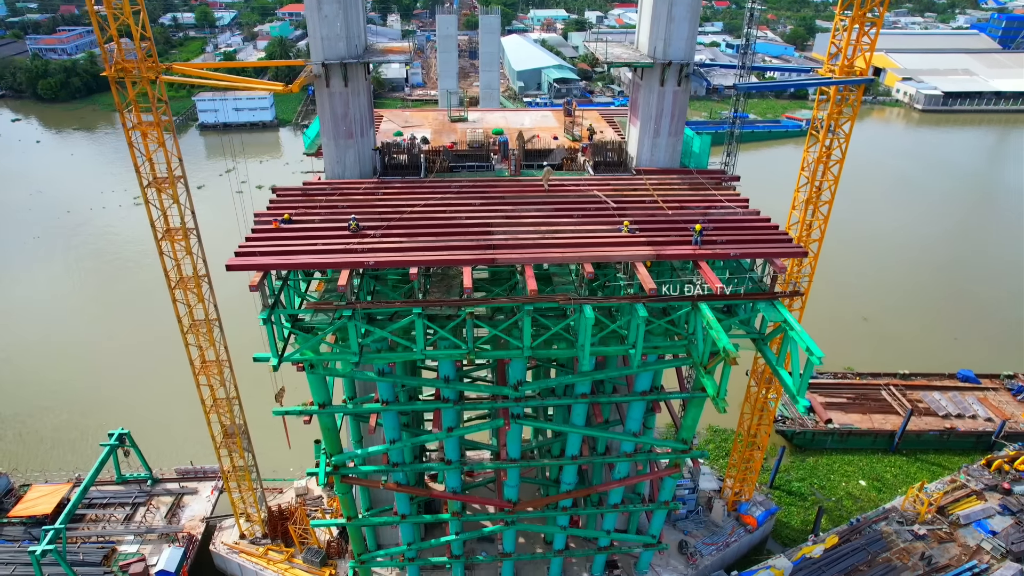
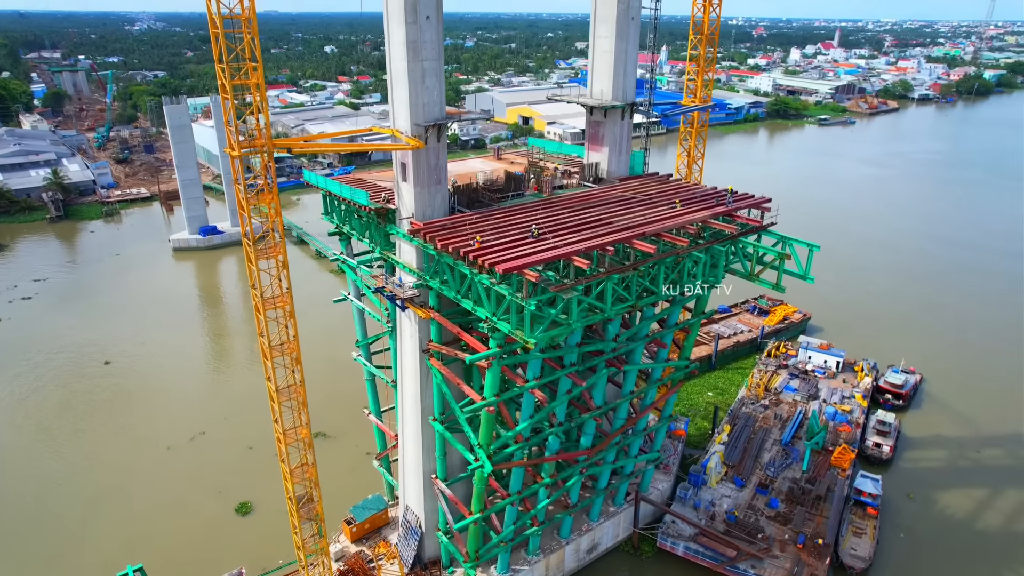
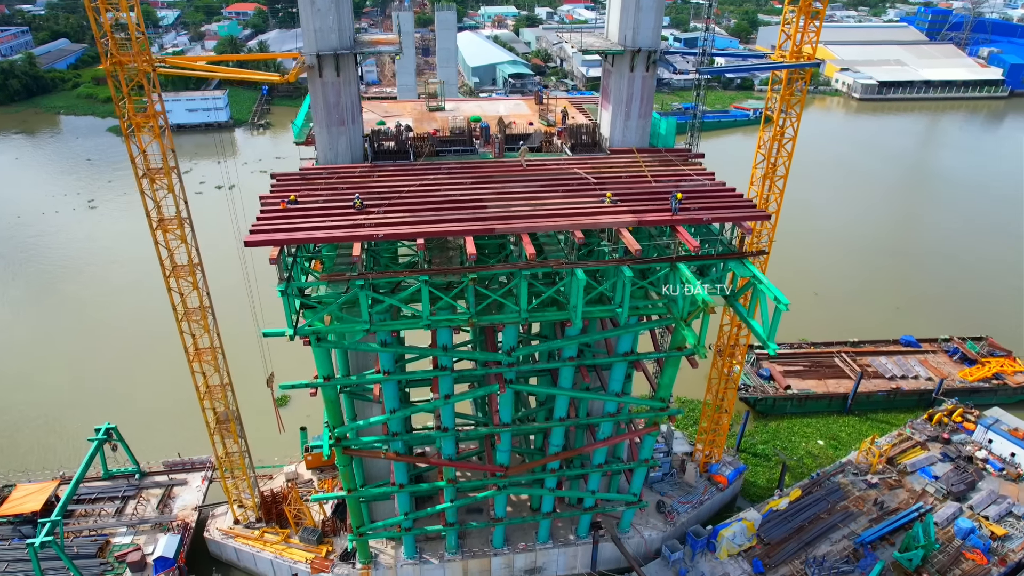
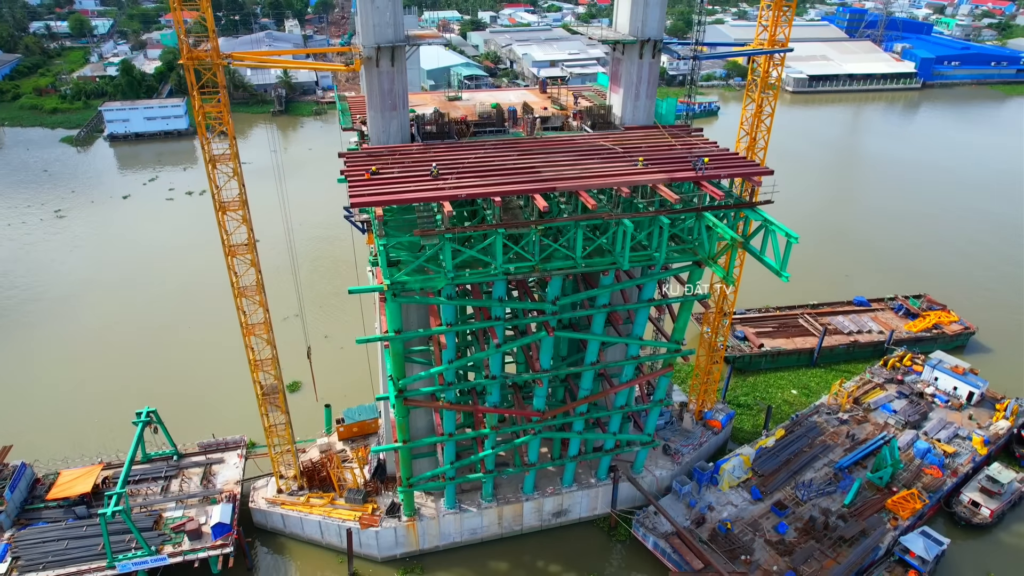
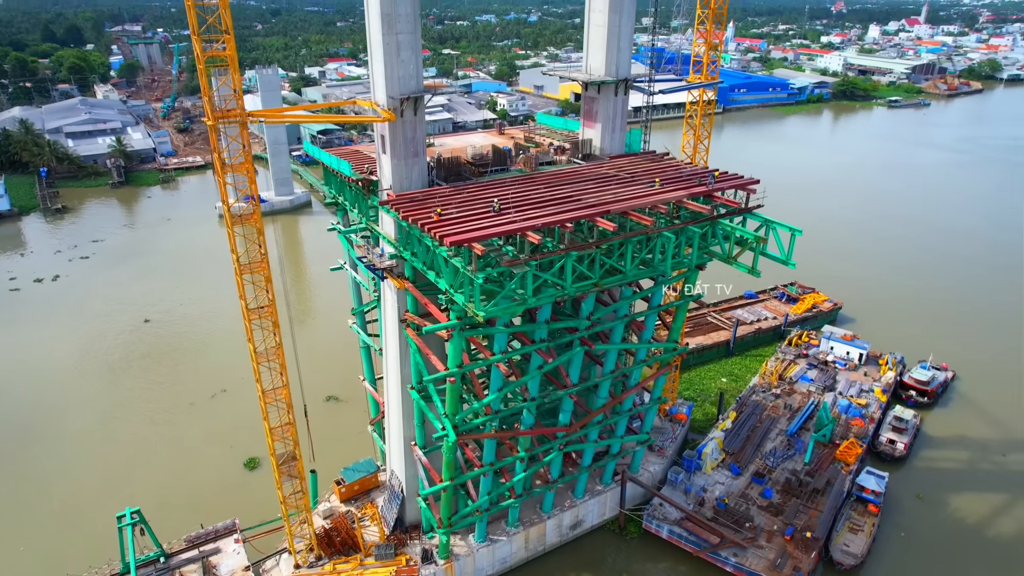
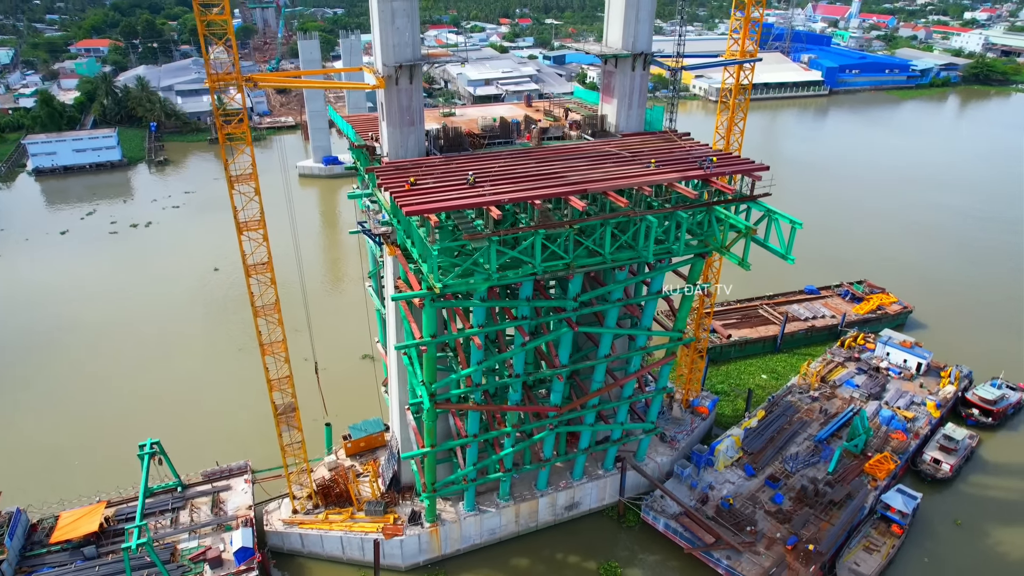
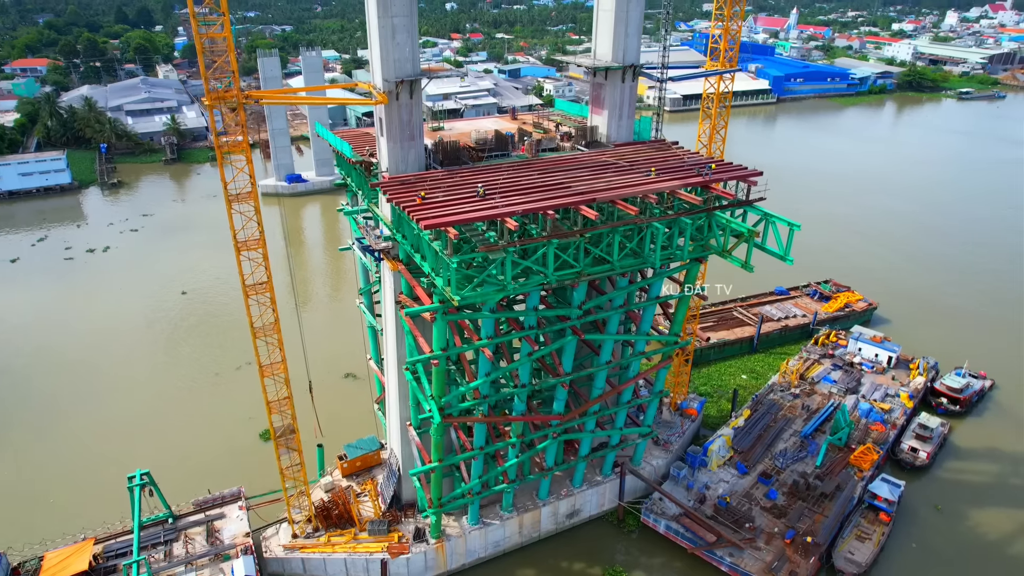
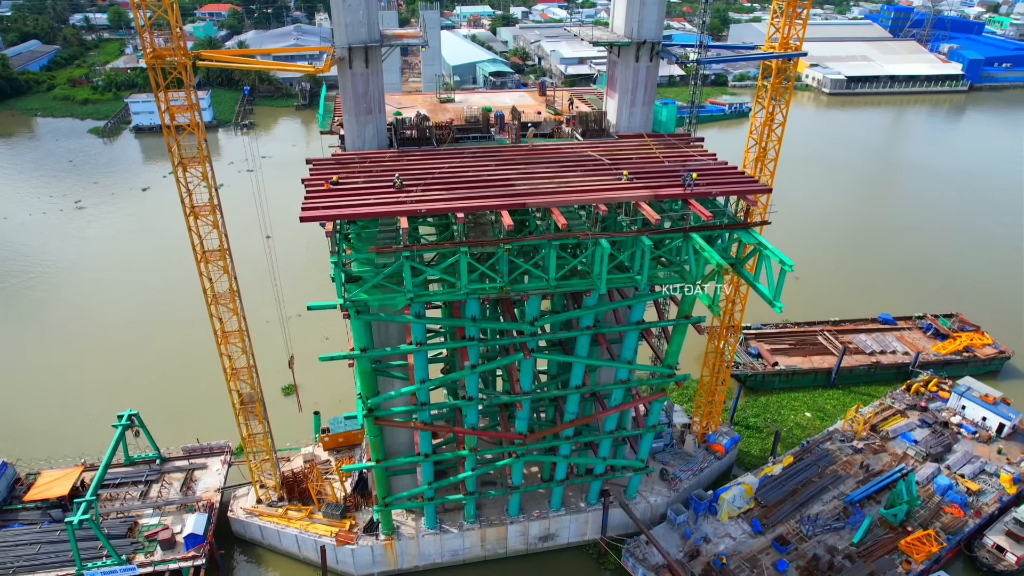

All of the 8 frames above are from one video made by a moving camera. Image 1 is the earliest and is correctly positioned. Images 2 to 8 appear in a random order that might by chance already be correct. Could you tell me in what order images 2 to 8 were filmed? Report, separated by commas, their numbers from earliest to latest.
3, 8, 4, 6, 7, 5, 2
